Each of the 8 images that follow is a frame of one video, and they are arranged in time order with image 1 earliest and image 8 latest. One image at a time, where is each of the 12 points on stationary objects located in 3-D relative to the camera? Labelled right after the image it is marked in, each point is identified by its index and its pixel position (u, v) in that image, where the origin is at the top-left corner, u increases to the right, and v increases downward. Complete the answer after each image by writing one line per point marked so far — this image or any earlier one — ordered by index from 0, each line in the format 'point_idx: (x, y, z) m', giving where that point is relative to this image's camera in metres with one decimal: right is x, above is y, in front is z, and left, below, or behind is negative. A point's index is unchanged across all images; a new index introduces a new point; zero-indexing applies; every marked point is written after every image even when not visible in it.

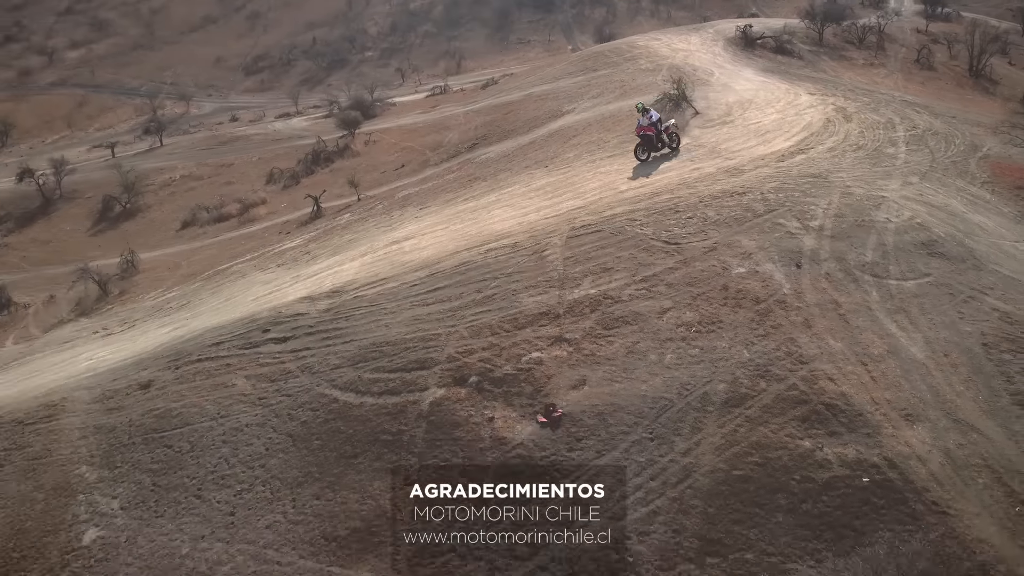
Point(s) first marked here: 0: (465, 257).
0: (-0.7, +0.5, +12.2) m
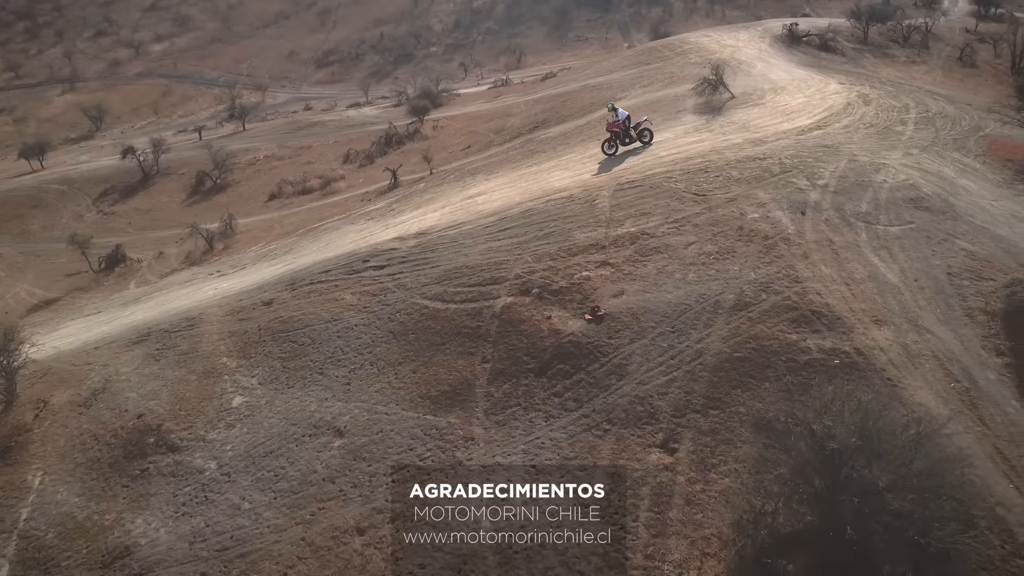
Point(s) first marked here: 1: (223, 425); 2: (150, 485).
0: (+0.3, +1.4, +14.7) m
1: (-3.9, -1.8, +11.4) m
2: (-4.5, -2.5, +10.6) m
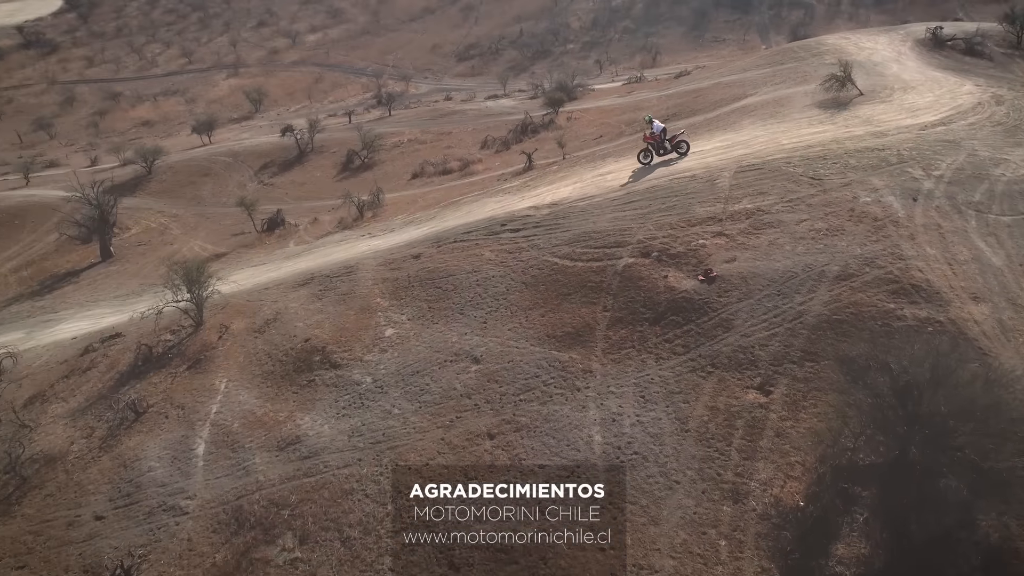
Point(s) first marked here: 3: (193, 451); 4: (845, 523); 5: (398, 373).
0: (+2.7, +2.0, +16.0) m
1: (-2.1, -1.0, +13.3) m
2: (-2.9, -1.6, +12.6) m
3: (-4.6, -2.4, +12.3) m
4: (+3.3, -2.3, +8.3) m
5: (-1.7, -1.2, +12.4) m
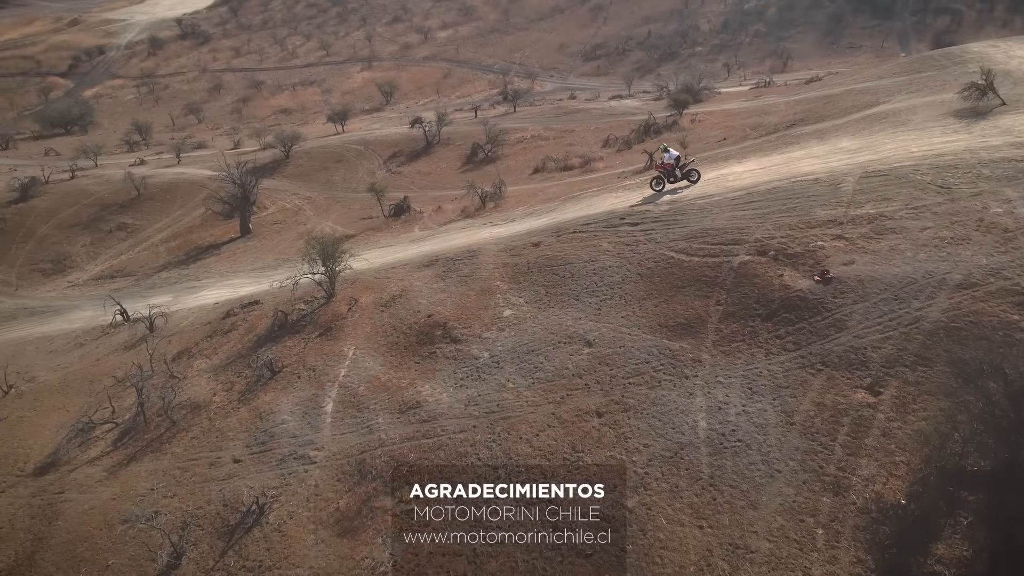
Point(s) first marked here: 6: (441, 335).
0: (+5.0, +1.9, +16.1) m
1: (-0.3, -0.7, +14.0) m
2: (-1.2, -1.2, +13.5) m
3: (-3.0, -1.9, +13.3) m
4: (+4.3, -2.3, +8.4) m
5: (0.0, -1.0, +13.1) m
6: (-1.2, -0.8, +14.3) m
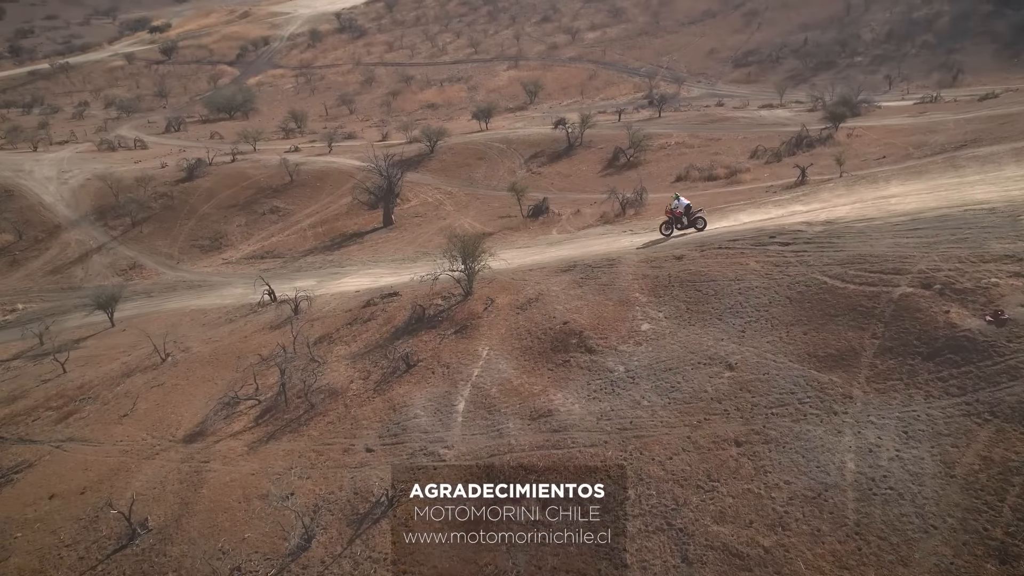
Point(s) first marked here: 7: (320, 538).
0: (+7.7, +1.3, +14.9) m
1: (+2.0, -0.9, +13.7) m
2: (+0.9, -1.3, +13.4) m
3: (-0.9, -1.9, +13.5) m
4: (+5.5, -2.9, +7.5) m
5: (+2.1, -1.2, +12.7) m
6: (+1.1, -0.9, +14.1) m
7: (-2.5, -3.3, +11.1) m
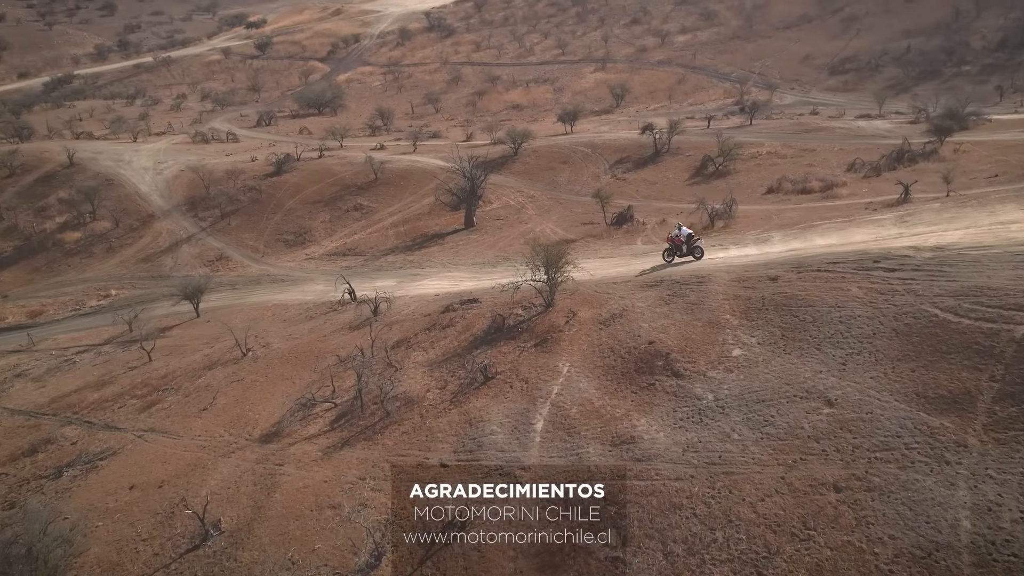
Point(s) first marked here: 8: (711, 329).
0: (+9.1, +0.7, +13.7) m
1: (+3.2, -1.2, +13.0) m
2: (+2.1, -1.6, +12.8) m
3: (+0.3, -2.1, +13.0) m
4: (+6.1, -3.4, +6.5) m
5: (+3.3, -1.6, +12.0) m
6: (+2.4, -1.2, +13.5) m
7: (-1.6, -3.4, +10.8) m
8: (+3.4, -0.7, +14.3) m
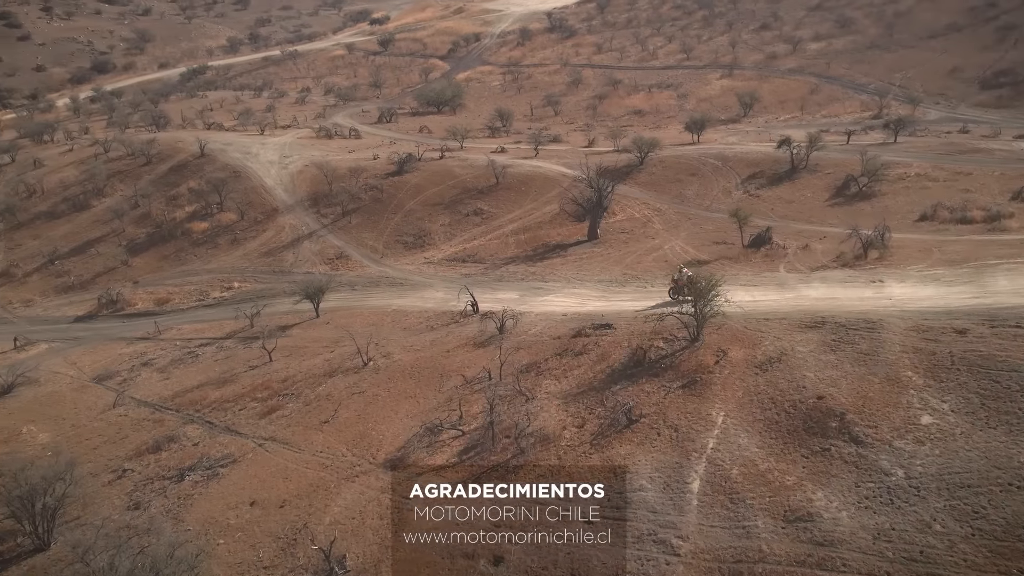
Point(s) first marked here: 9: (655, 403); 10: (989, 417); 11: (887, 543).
0: (+11.4, -0.4, +11.4) m
1: (+5.4, -2.0, +11.4) m
2: (+4.2, -2.4, +11.3) m
3: (+2.4, -2.7, +11.7) m
4: (+7.4, -4.3, +4.6) m
5: (+5.3, -2.3, +10.4) m
6: (+4.6, -2.0, +12.0) m
7: (+0.2, -3.9, +9.8) m
8: (+5.7, -1.5, +12.7) m
9: (+2.4, -1.9, +14.5) m
10: (+6.4, -1.7, +11.4) m
11: (+4.2, -2.9, +9.6) m
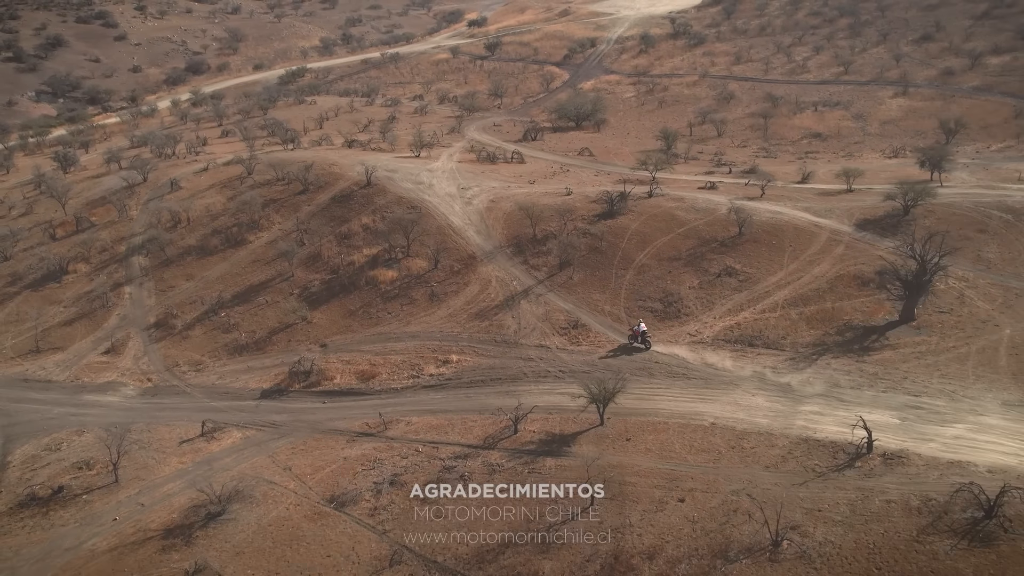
0: (+19.4, -3.6, +4.5) m
1: (+13.3, -5.0, +4.8) m
2: (+12.2, -5.3, +4.7) m
3: (+10.4, -5.6, +5.2) m
4: (+14.9, -7.3, -2.1) m
5: (+13.2, -5.3, +3.8) m
6: (+12.6, -4.9, +5.4) m
7: (+8.1, -6.7, +3.4) m
8: (+13.7, -4.5, +6.0) m
9: (+10.5, -4.8, +8.0) m
10: (+14.4, -4.7, +4.7) m
11: (+12.1, -5.8, +3.0) m
